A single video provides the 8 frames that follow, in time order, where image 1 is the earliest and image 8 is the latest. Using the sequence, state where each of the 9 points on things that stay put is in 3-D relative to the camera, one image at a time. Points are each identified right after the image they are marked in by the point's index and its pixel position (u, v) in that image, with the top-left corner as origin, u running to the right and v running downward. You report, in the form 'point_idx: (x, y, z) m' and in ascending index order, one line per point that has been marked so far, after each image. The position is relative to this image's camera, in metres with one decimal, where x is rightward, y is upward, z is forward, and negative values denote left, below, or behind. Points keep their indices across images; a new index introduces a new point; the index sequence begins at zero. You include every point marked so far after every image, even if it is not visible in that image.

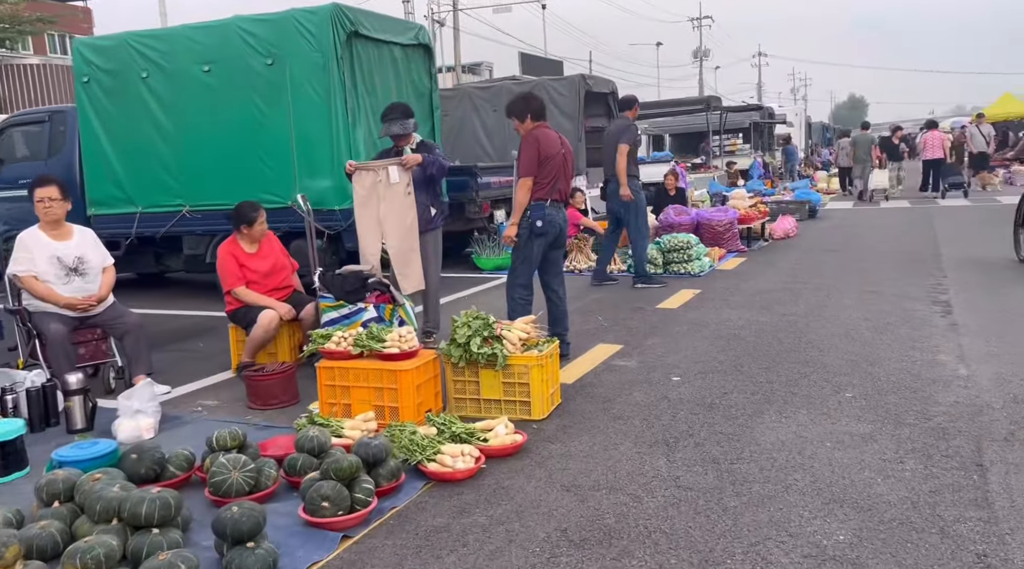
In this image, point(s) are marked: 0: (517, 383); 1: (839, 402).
0: (0.0, -0.5, +4.6) m
1: (+1.9, -0.7, +4.9) m
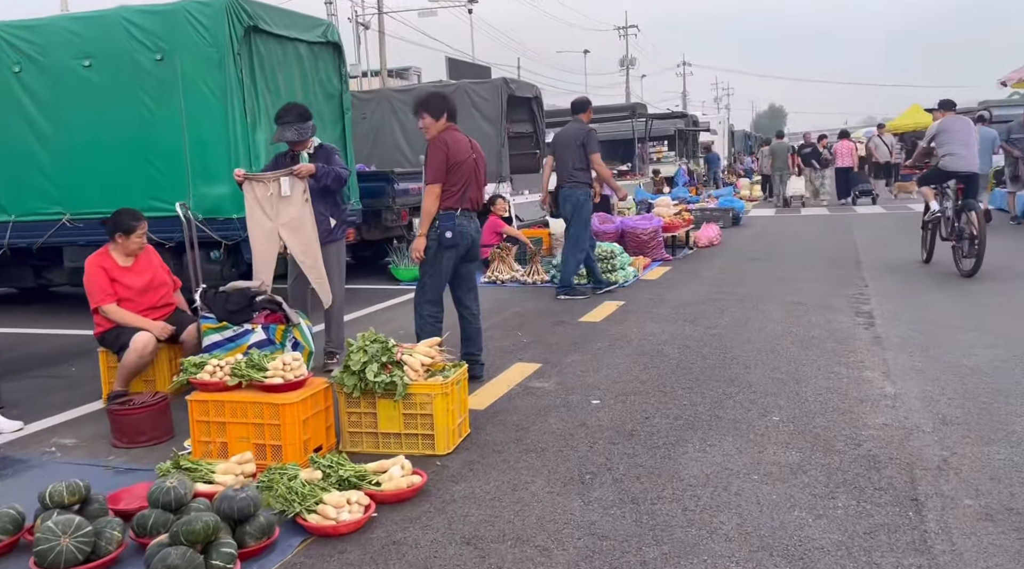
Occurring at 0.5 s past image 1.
0: (-0.5, -0.6, +4.2) m
1: (+1.4, -0.8, +4.6) m
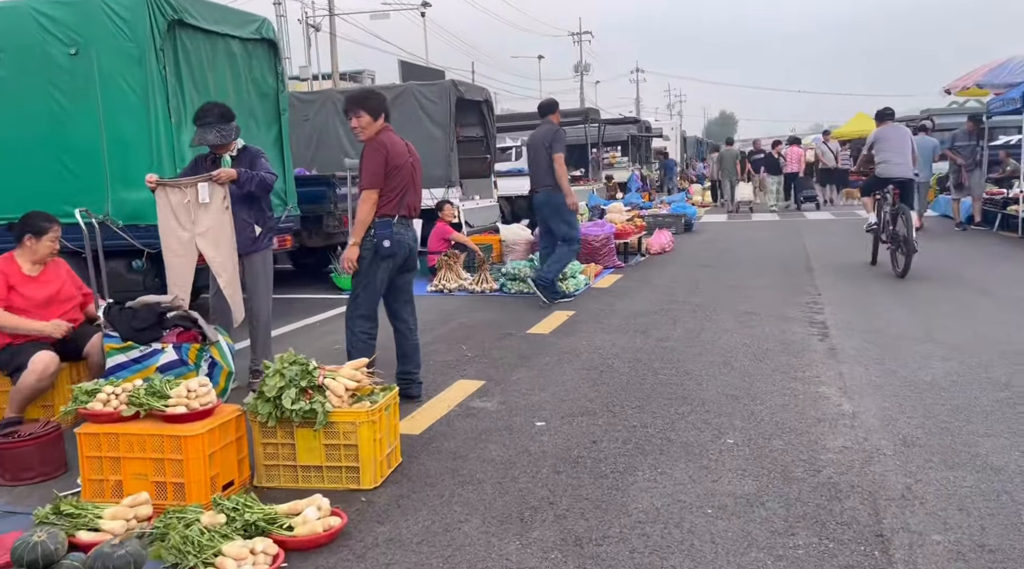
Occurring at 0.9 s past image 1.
0: (-0.8, -0.7, +3.8) m
1: (+1.0, -0.8, +4.3) m
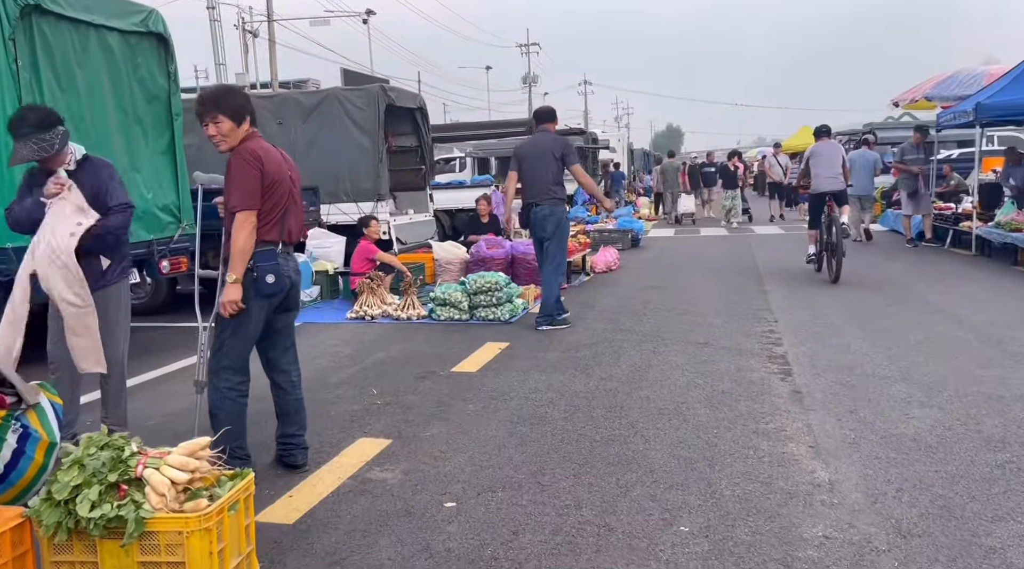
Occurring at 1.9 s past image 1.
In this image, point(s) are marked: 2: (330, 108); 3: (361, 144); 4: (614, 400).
0: (-1.1, -0.9, +2.8) m
1: (+0.6, -1.0, +3.4) m
2: (-2.6, +2.5, +12.3) m
3: (-2.2, +2.0, +12.2) m
4: (+0.7, -0.8, +5.5) m
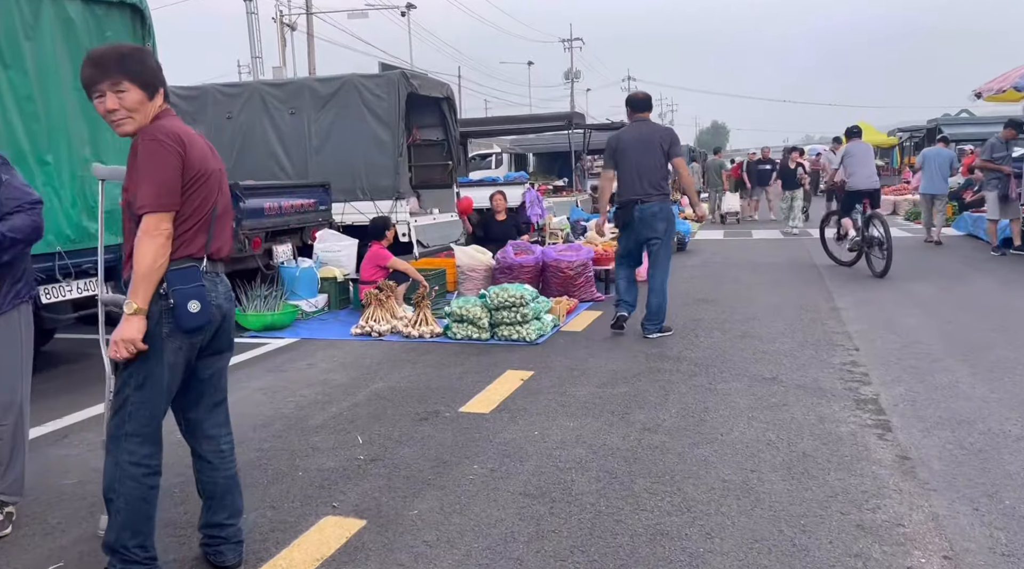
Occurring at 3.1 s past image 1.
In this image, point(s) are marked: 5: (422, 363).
0: (-1.2, -1.0, +1.6) m
1: (+0.6, -1.2, +2.1) m
2: (-2.1, +2.4, +11.1) m
3: (-1.7, +1.9, +11.1) m
4: (+0.7, -0.9, +4.3) m
5: (-0.7, -0.6, +6.7) m
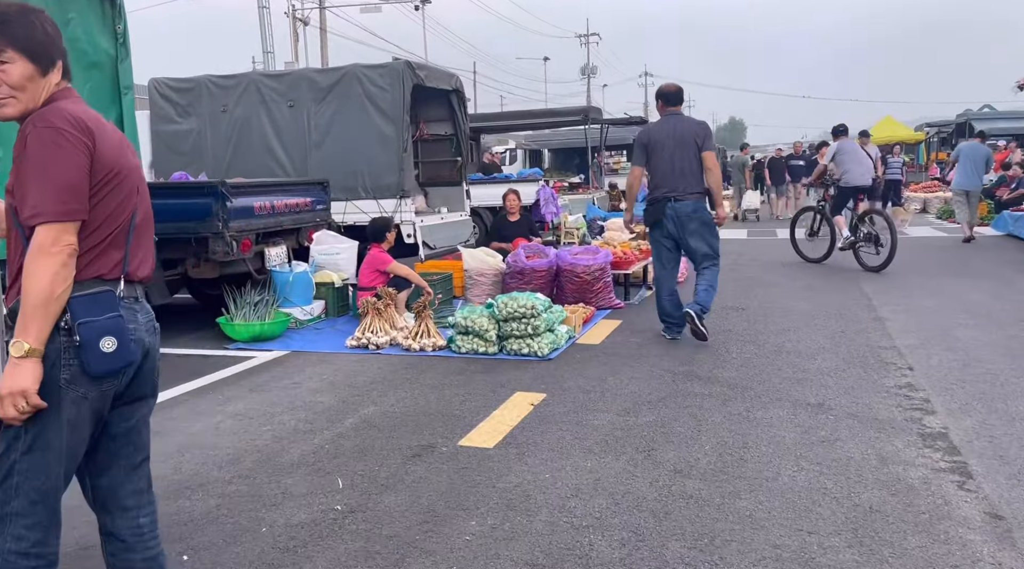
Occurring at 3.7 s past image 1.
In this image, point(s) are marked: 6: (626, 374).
0: (-1.2, -1.1, +0.9) m
1: (+0.6, -1.3, +1.4) m
2: (-2.0, +2.4, +10.4) m
3: (-1.6, +1.9, +10.4) m
4: (+0.8, -1.0, +3.5) m
5: (-0.6, -0.7, +6.0) m
6: (+0.8, -0.6, +6.1) m
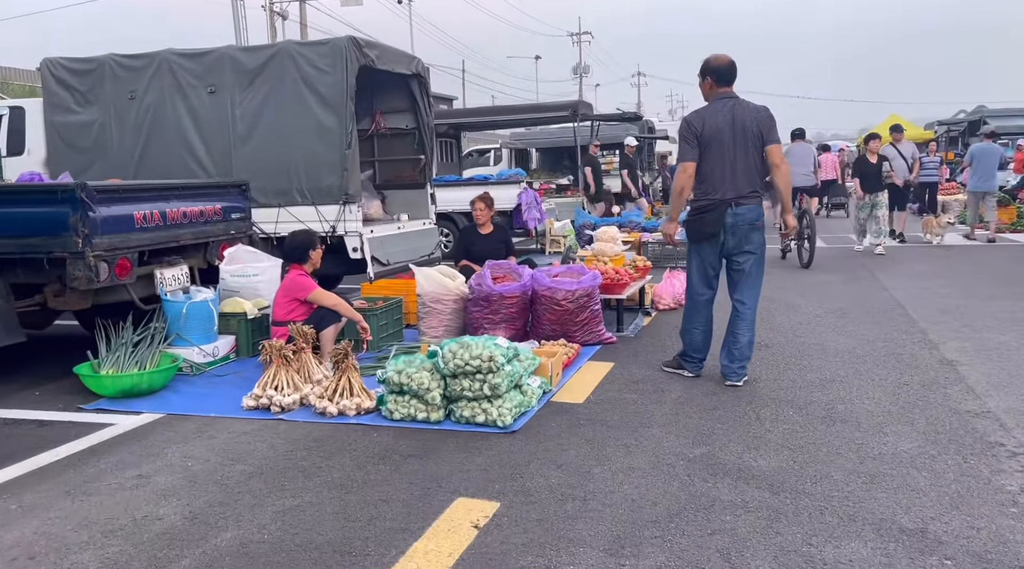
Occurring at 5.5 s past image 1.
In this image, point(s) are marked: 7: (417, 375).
0: (-1.4, -1.4, -1.0) m
1: (+0.4, -1.5, -0.5) m
2: (-2.3, +2.1, +8.5) m
3: (-1.9, +1.6, +8.5) m
4: (+0.5, -1.2, +1.7) m
5: (-0.9, -0.9, +4.2) m
6: (+0.5, -0.9, +4.3) m
7: (-0.6, -0.5, +5.0) m
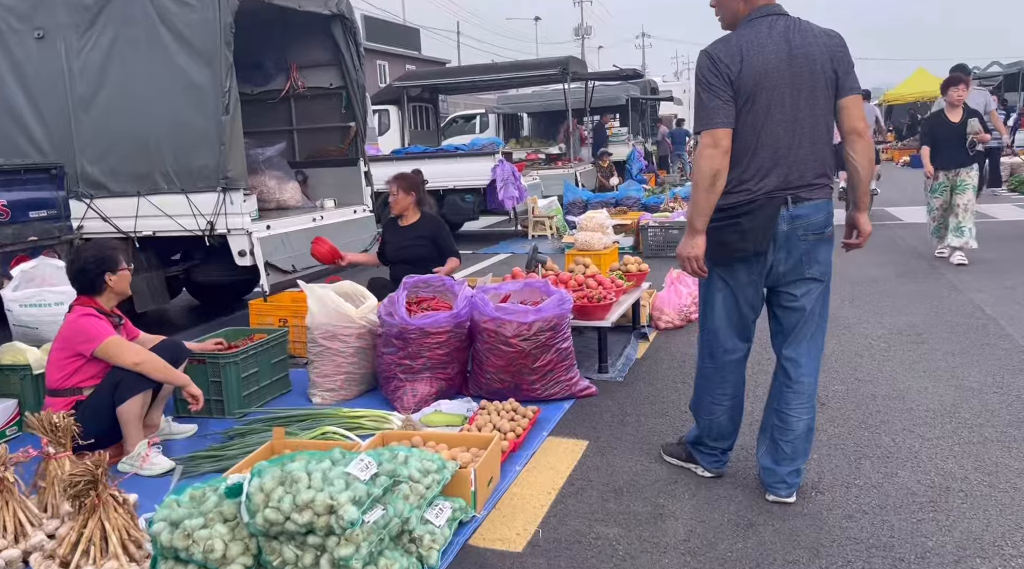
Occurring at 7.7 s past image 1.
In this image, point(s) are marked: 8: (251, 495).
0: (-1.9, -1.8, -3.3) m
1: (-0.1, -1.9, -2.8) m
2: (-2.7, +2.0, +6.1) m
3: (-2.3, +1.5, +6.1) m
4: (+0.1, -1.6, -0.6) m
5: (-1.3, -1.2, +1.9) m
6: (+0.1, -1.1, +1.9) m
7: (-1.0, -0.8, +2.7) m
8: (-0.8, -0.6, +2.7) m
